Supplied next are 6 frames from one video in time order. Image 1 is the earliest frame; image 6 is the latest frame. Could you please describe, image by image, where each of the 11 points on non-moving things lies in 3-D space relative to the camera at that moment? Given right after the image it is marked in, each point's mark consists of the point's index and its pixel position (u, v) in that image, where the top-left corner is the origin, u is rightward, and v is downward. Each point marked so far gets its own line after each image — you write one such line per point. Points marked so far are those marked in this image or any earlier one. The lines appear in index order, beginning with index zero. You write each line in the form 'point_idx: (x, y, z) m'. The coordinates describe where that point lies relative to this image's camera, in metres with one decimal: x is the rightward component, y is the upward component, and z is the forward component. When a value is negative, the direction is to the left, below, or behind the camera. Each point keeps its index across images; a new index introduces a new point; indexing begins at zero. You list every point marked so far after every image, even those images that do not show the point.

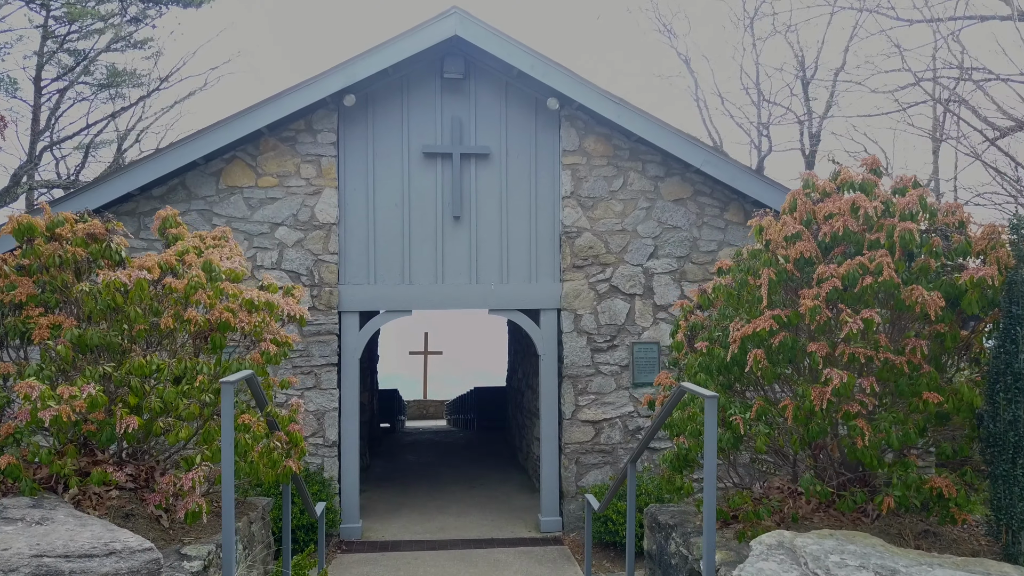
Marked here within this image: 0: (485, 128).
0: (-0.2, +1.3, +6.9) m
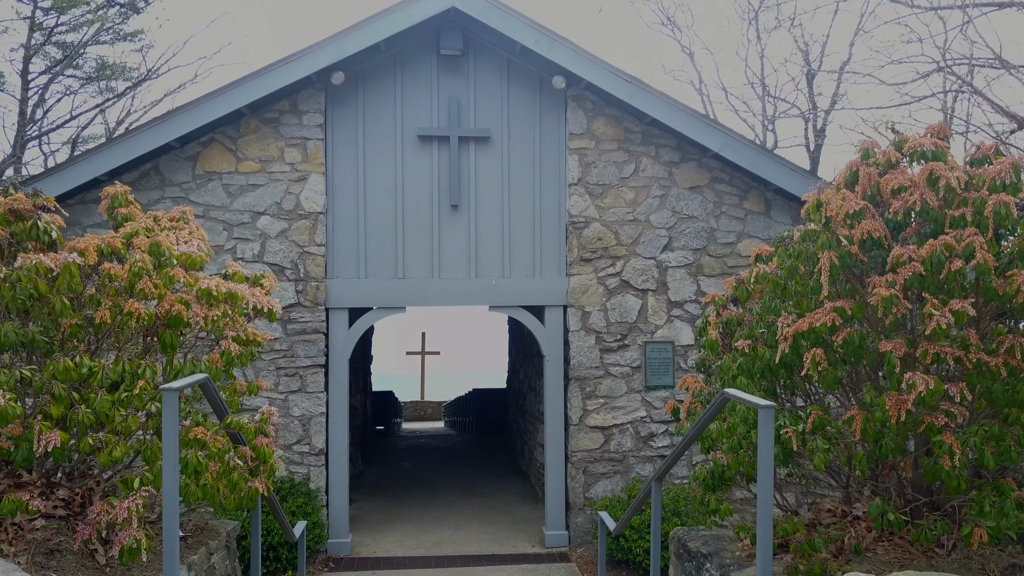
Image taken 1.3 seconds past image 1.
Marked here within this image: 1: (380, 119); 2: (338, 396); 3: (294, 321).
0: (-0.2, +1.4, +6.4) m
1: (-1.0, +1.3, +6.3) m
2: (-1.3, -0.8, +6.3) m
3: (-1.6, -0.3, +6.2) m
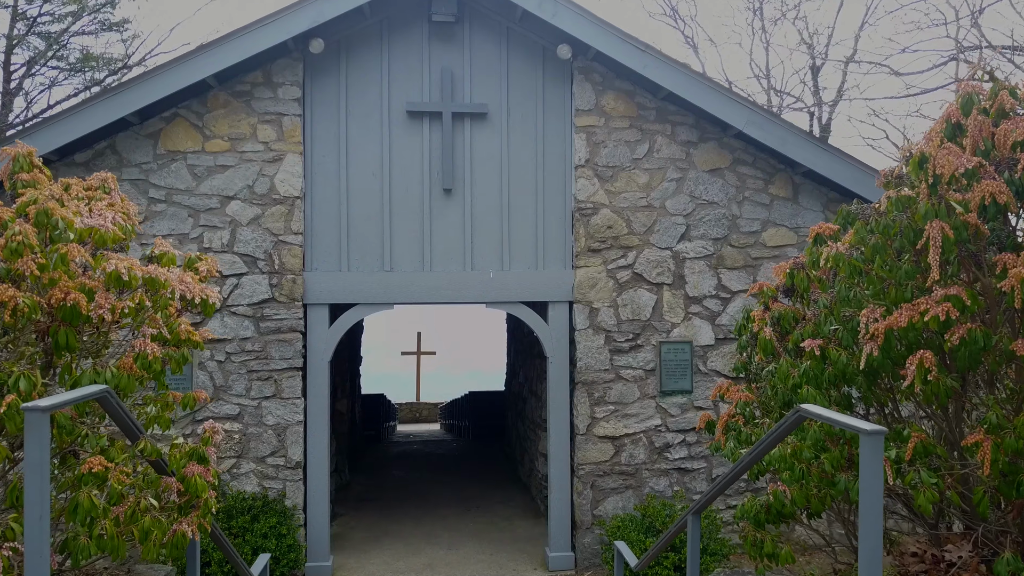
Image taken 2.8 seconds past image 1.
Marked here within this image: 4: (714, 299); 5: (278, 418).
0: (-0.2, +1.4, +5.7) m
1: (-1.0, +1.3, +5.6) m
2: (-1.3, -0.8, +5.6) m
3: (-1.6, -0.2, +5.5) m
4: (+1.4, -0.1, +5.8) m
5: (-1.6, -0.9, +5.5) m
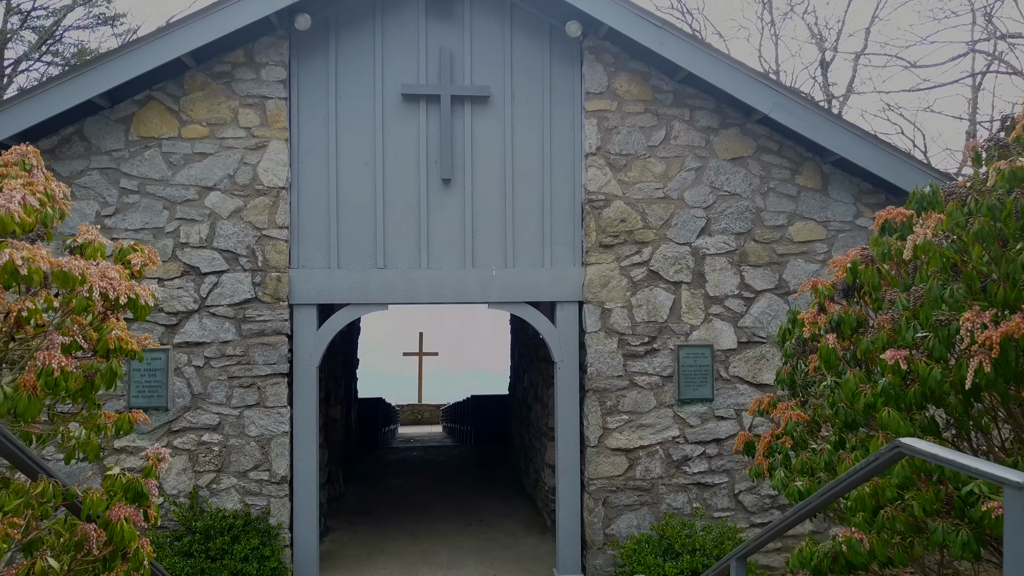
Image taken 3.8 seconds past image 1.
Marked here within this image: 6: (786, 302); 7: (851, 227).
0: (-0.2, +1.4, +5.3) m
1: (-1.0, +1.3, +5.2) m
2: (-1.3, -0.8, +5.2) m
3: (-1.6, -0.2, +5.0) m
4: (+1.5, -0.1, +5.3) m
5: (-1.5, -0.9, +5.0) m
6: (+1.8, -0.1, +5.3) m
7: (+2.2, +0.4, +5.4) m
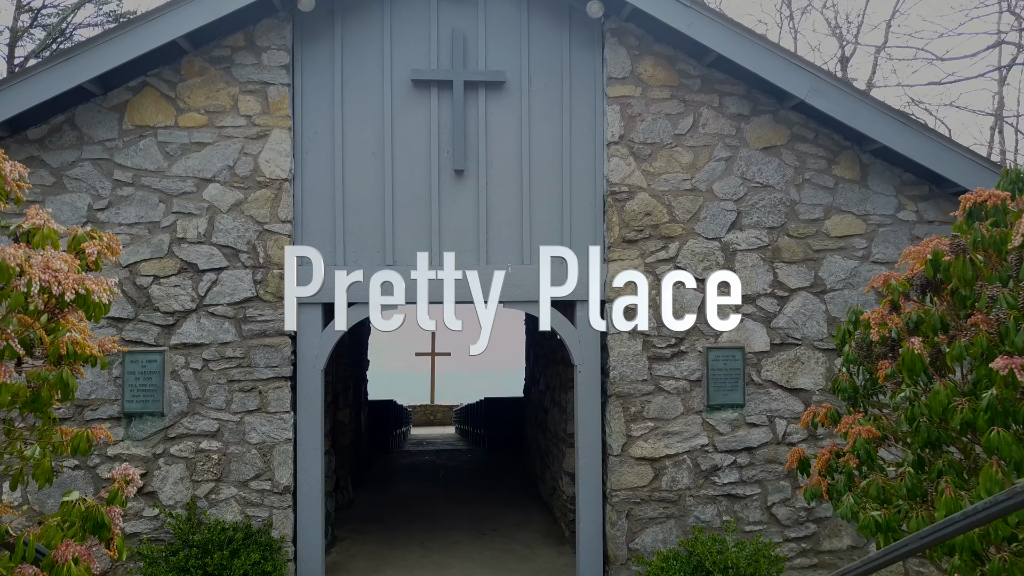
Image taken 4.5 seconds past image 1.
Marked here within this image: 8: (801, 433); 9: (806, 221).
0: (-0.1, +1.4, +4.9) m
1: (-0.9, +1.4, +4.9) m
2: (-1.2, -0.8, +4.9) m
3: (-1.5, -0.2, +4.7) m
4: (+1.6, -0.1, +5.0) m
5: (-1.4, -0.9, +4.7) m
6: (+1.9, -0.1, +5.0) m
7: (+2.3, +0.4, +5.0) m
8: (+1.7, -0.9, +4.9) m
9: (+1.8, +0.4, +5.0) m
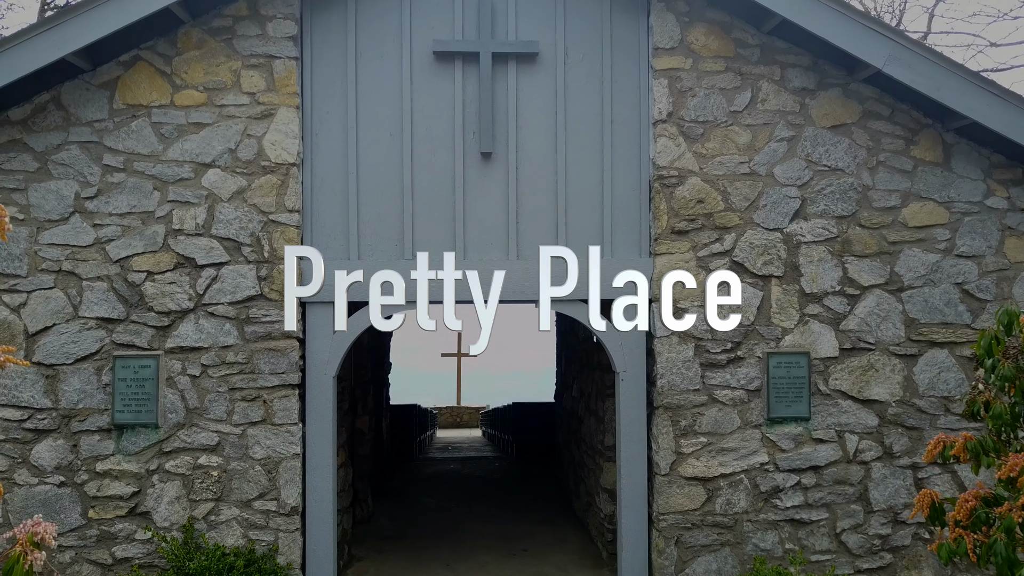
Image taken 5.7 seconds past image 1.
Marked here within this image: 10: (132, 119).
0: (+0.1, +1.5, +4.4) m
1: (-0.7, +1.4, +4.4) m
2: (-1.0, -0.8, +4.4) m
3: (-1.3, -0.2, +4.3) m
4: (+1.7, 0.0, +4.4) m
5: (-1.3, -0.8, +4.2) m
6: (+2.1, -0.1, +4.4) m
7: (+2.5, +0.4, +4.4) m
8: (+1.9, -0.9, +4.3) m
9: (+2.0, +0.4, +4.4) m
10: (-2.0, +0.9, +4.2) m
